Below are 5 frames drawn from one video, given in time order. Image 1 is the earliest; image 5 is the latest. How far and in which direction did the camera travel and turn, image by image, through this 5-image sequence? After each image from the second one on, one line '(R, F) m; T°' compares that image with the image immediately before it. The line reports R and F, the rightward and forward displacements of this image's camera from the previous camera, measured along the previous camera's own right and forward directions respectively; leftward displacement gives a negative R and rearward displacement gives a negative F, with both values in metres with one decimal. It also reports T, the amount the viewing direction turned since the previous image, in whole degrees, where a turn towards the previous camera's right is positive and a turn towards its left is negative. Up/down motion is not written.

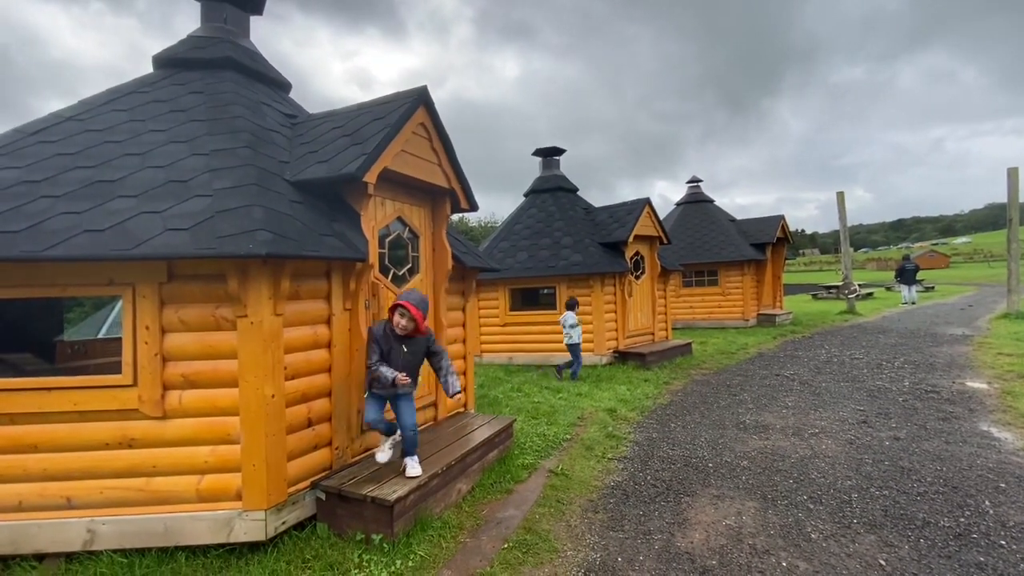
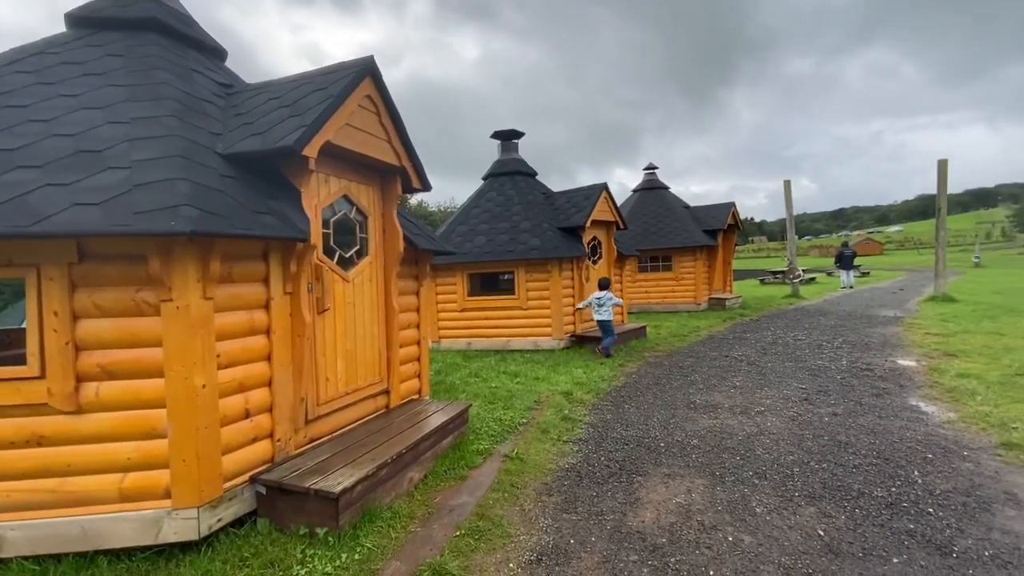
(+0.1, +0.1) m; +5°
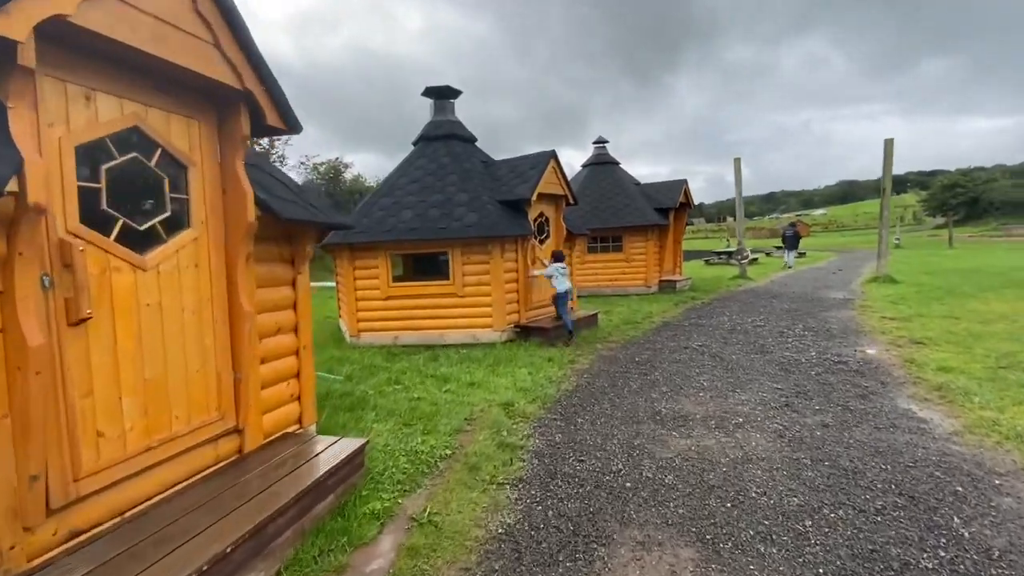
(+0.3, +1.5) m; +6°
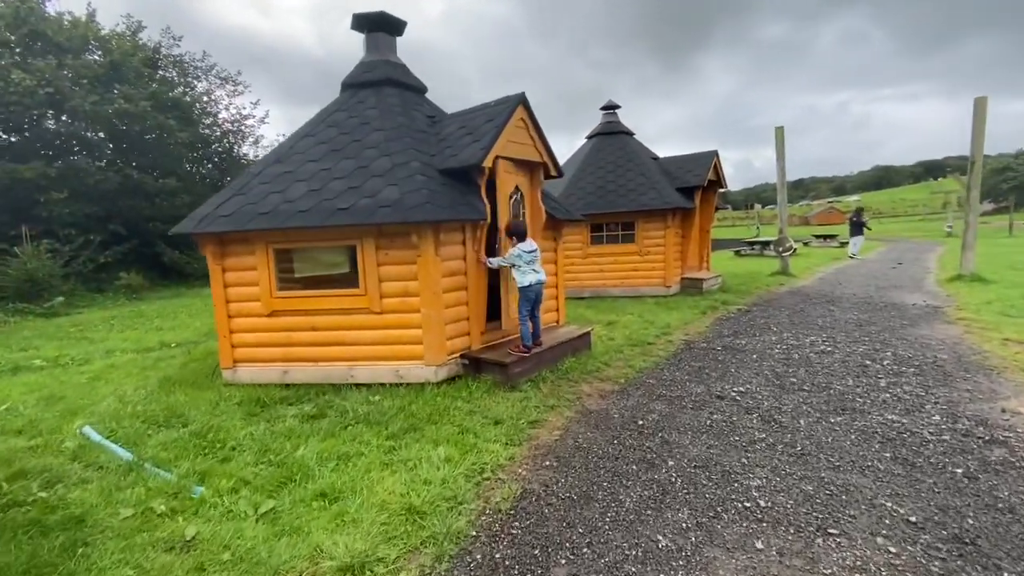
(+1.0, +3.1) m; -2°
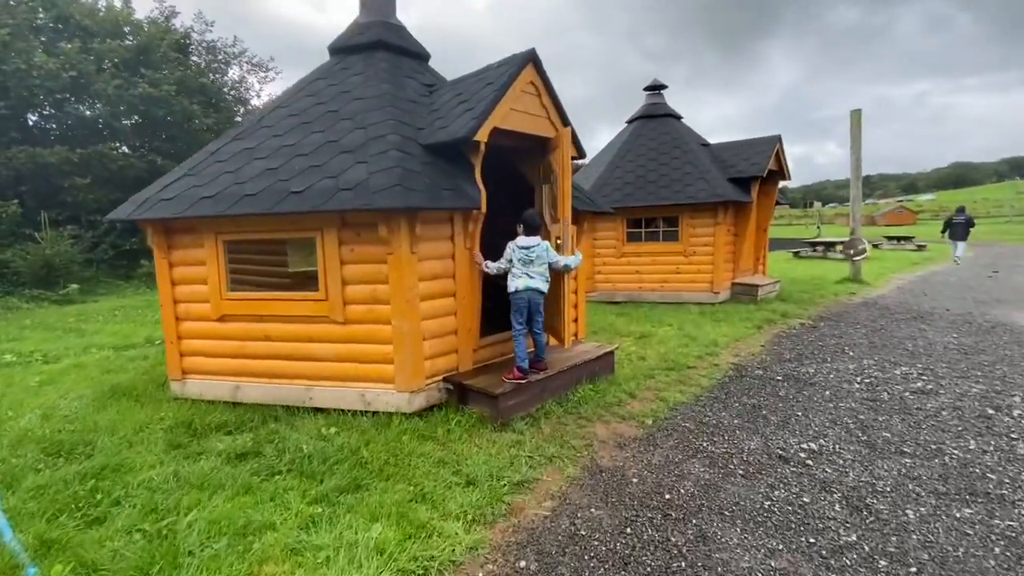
(+0.4, +1.3) m; -5°
